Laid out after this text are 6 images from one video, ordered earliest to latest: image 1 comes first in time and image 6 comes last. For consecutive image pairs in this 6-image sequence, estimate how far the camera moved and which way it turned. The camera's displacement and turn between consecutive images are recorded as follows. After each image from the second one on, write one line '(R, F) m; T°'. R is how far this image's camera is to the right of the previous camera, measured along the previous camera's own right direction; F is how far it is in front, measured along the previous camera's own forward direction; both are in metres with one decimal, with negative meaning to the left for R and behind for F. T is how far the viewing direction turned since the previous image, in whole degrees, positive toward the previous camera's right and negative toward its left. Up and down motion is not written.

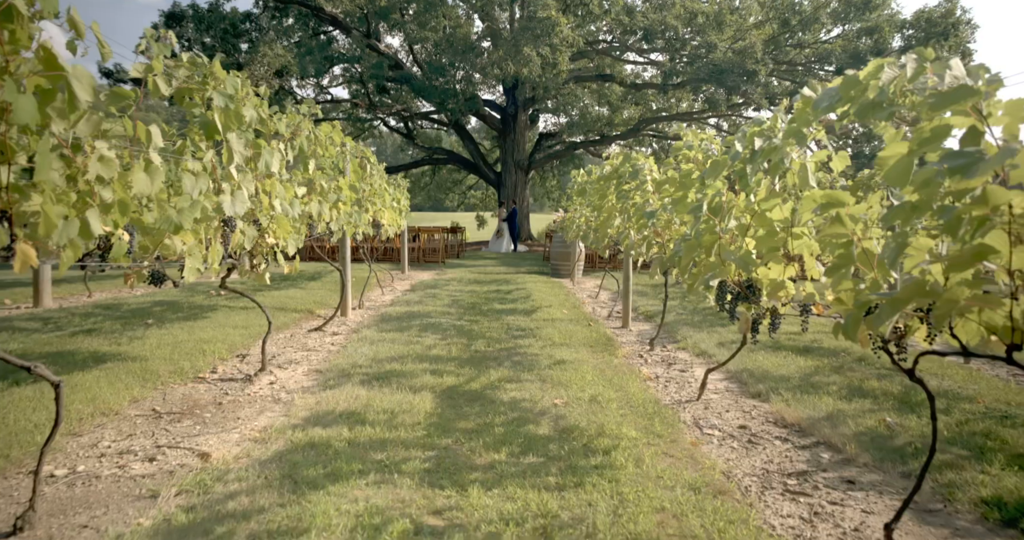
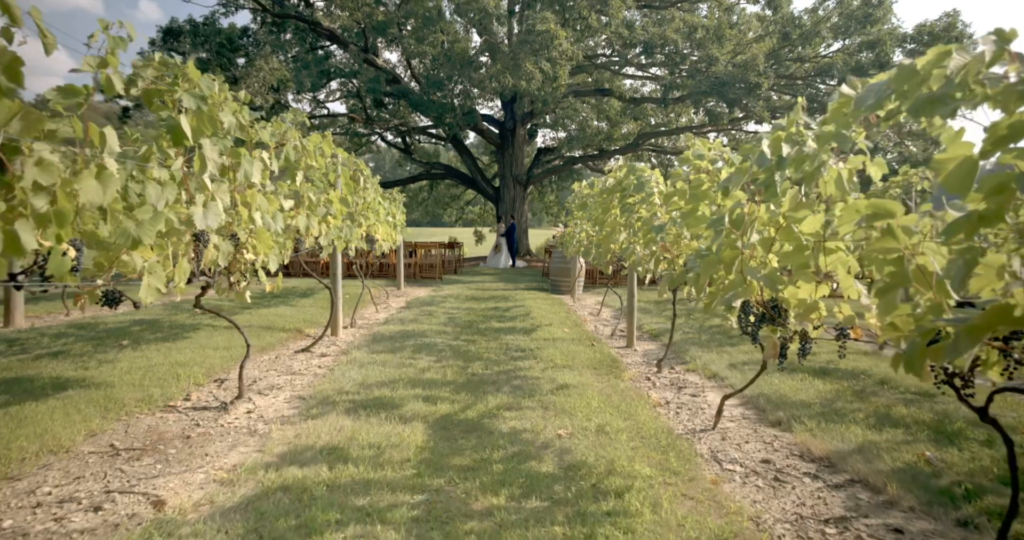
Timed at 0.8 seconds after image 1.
(0.0, +0.3) m; 0°
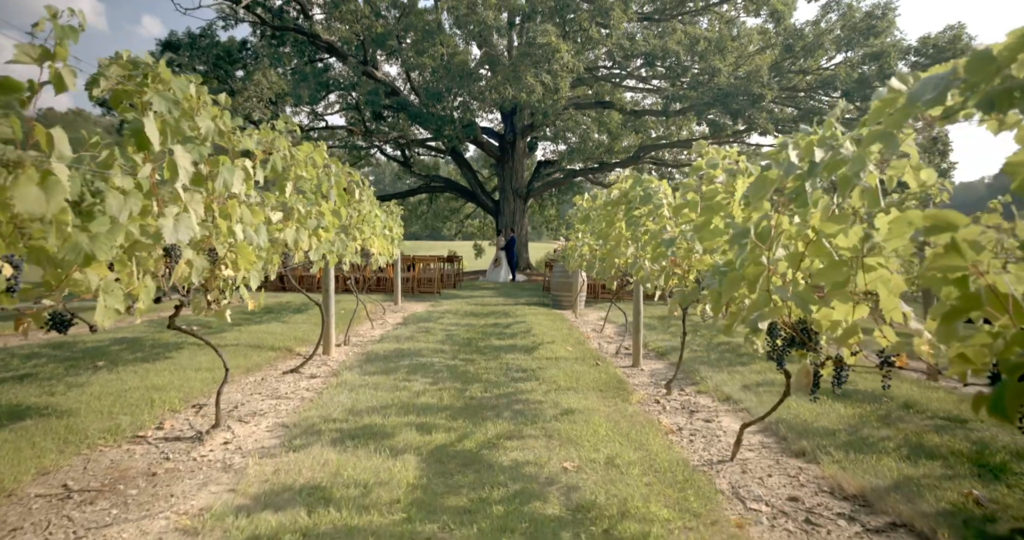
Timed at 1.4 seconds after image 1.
(0.0, +0.3) m; 0°
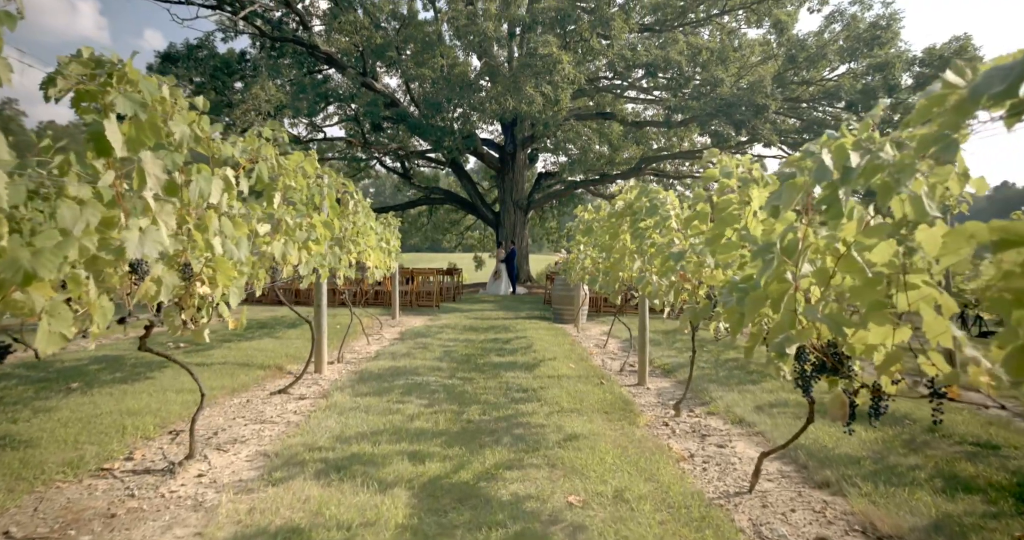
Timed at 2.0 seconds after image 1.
(0.0, +0.3) m; 0°
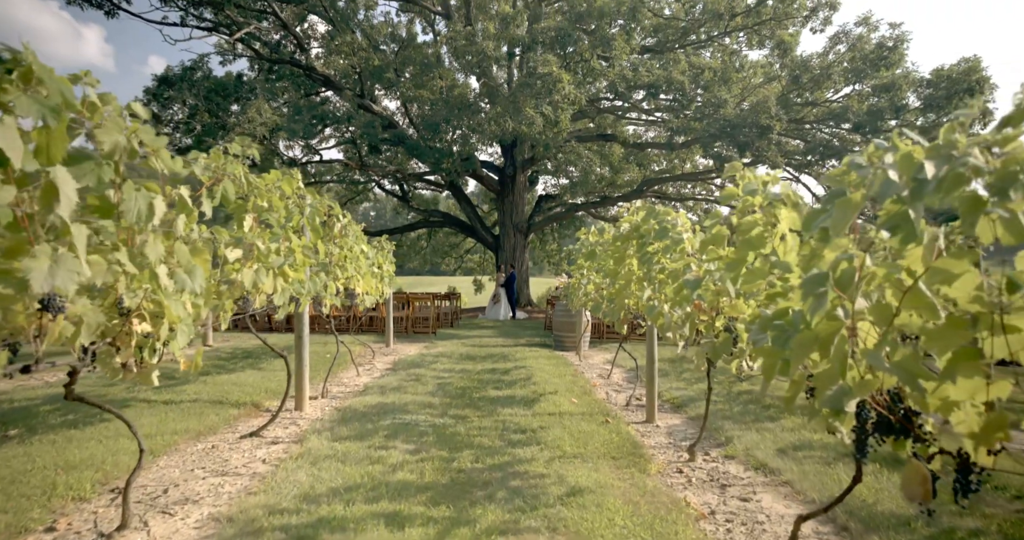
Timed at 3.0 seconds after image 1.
(0.0, +0.5) m; 0°
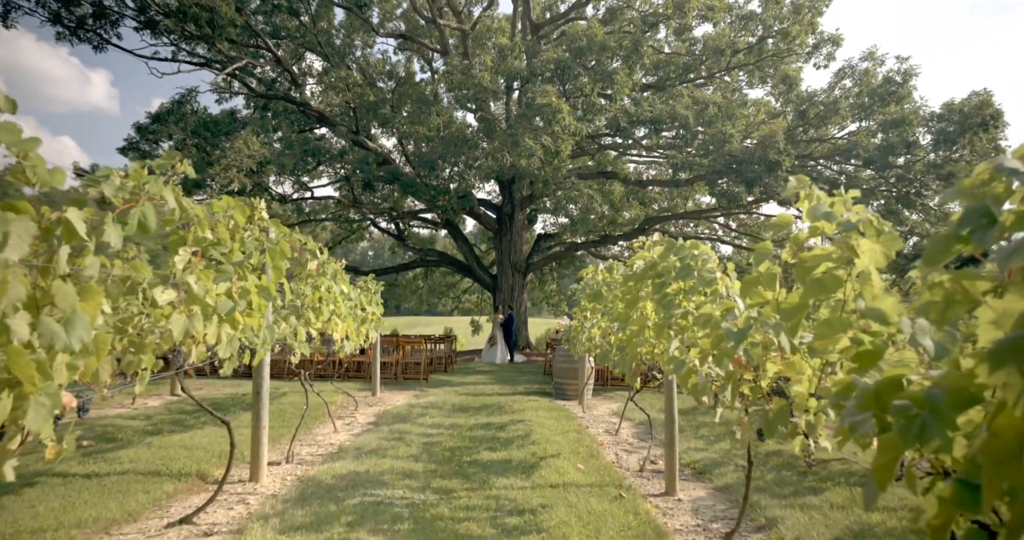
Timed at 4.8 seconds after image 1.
(0.0, +0.8) m; 0°
